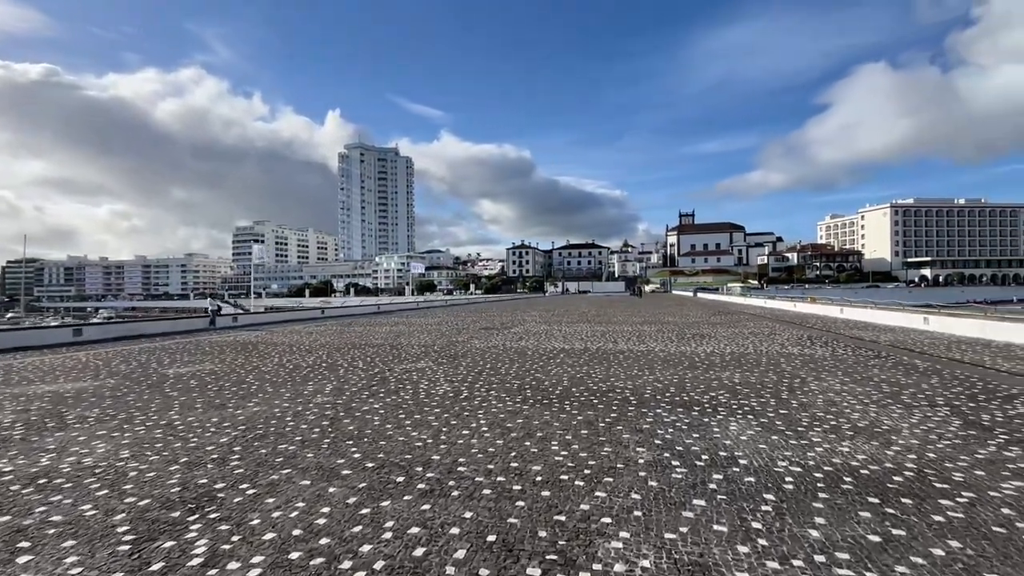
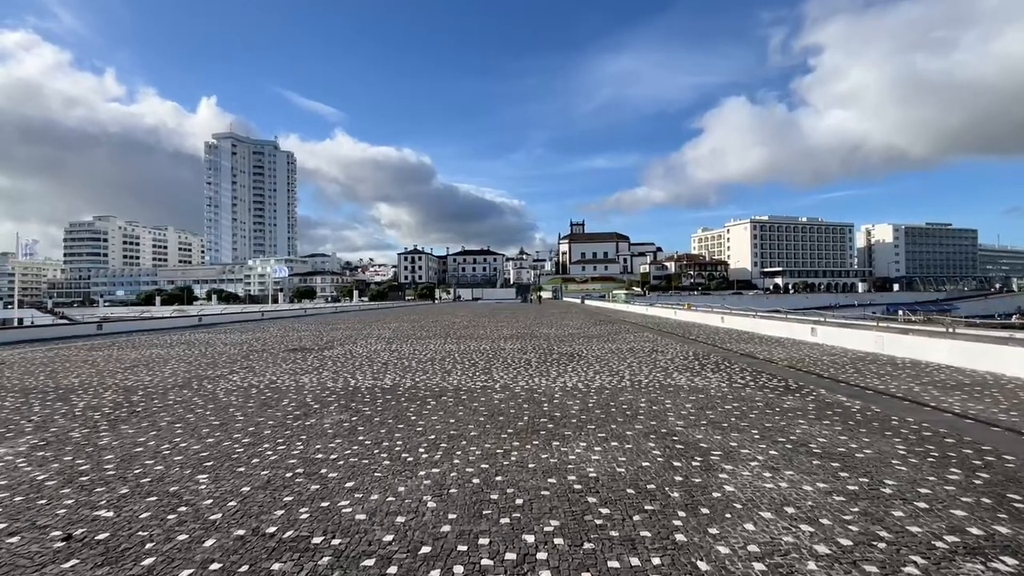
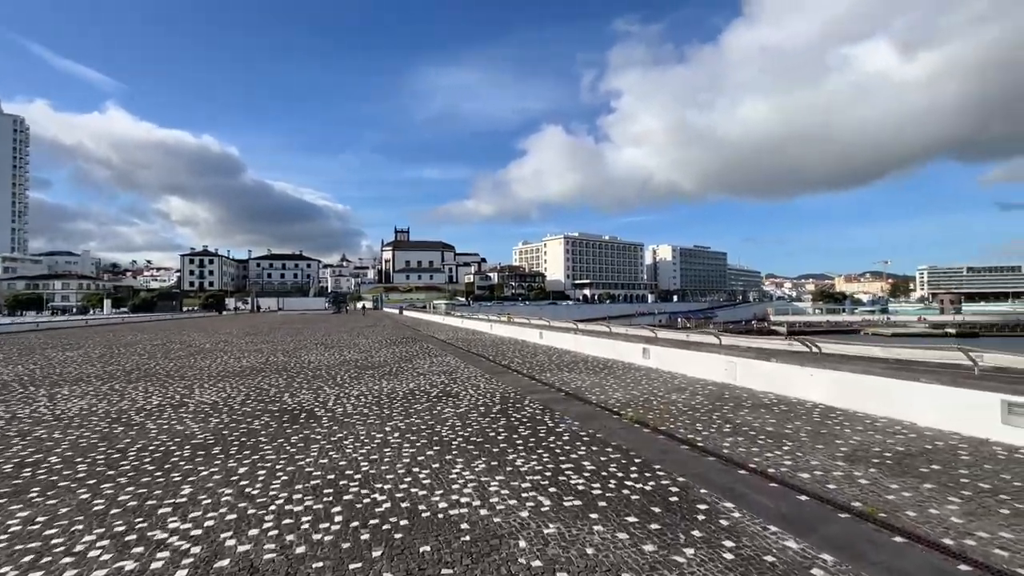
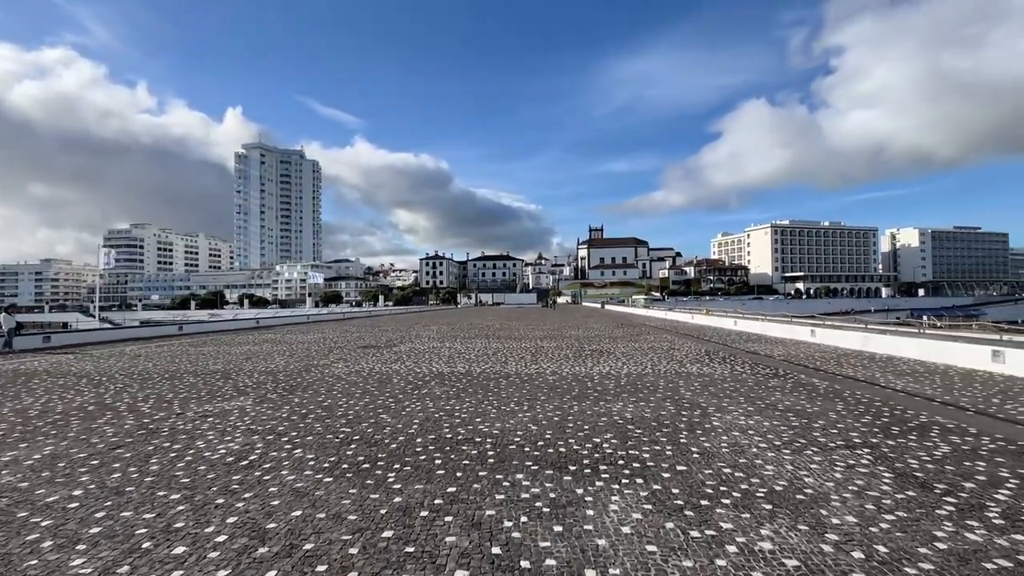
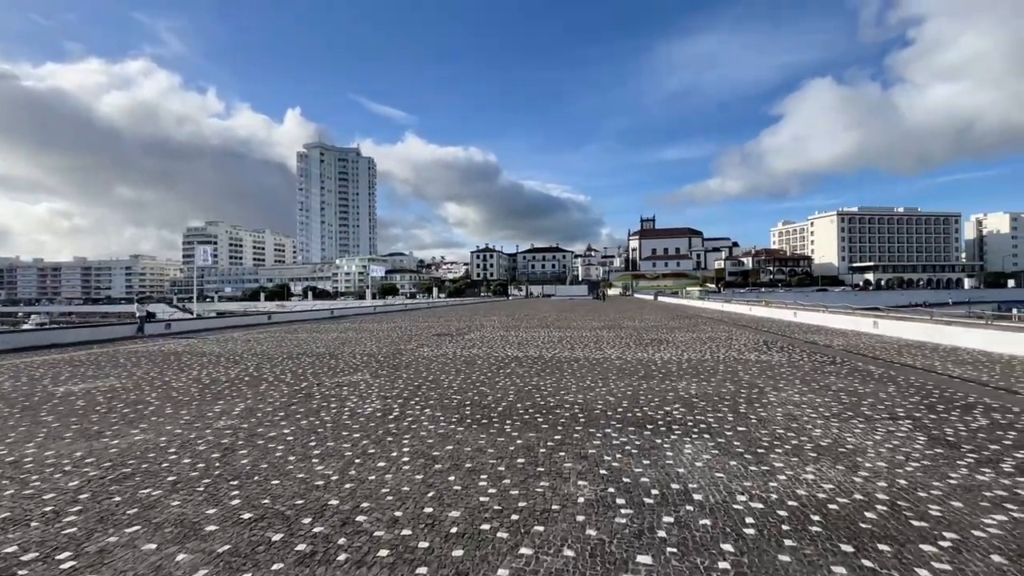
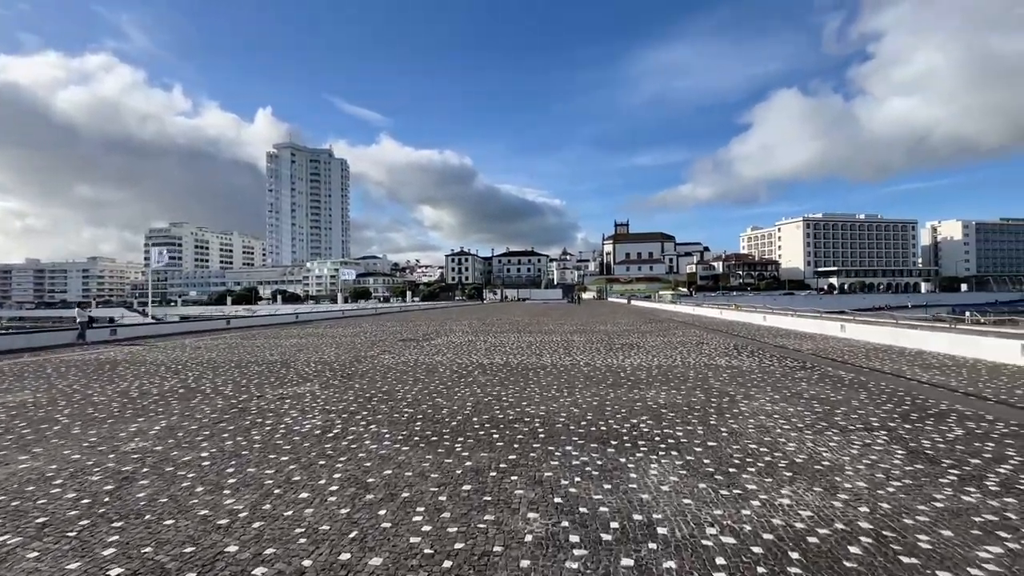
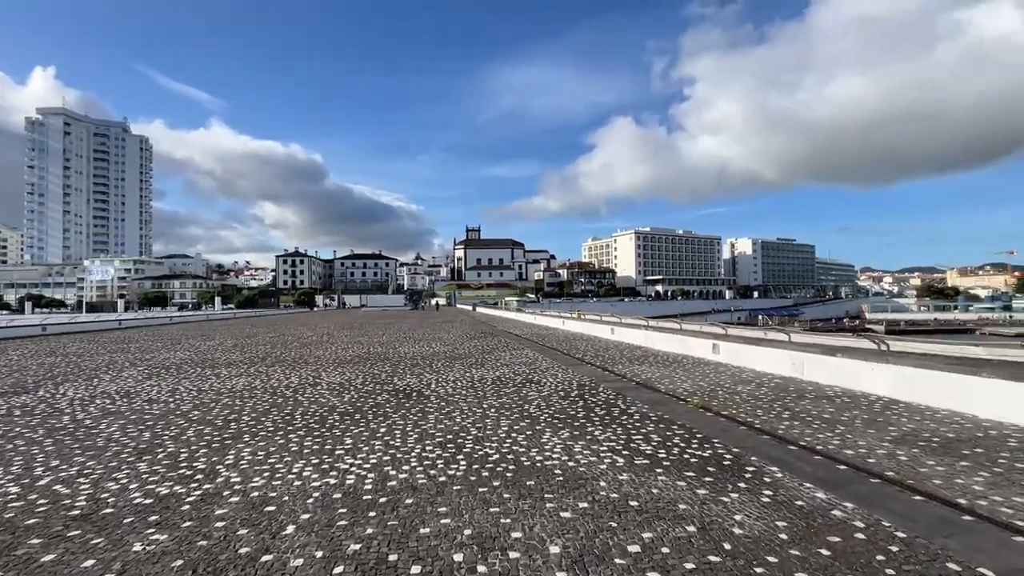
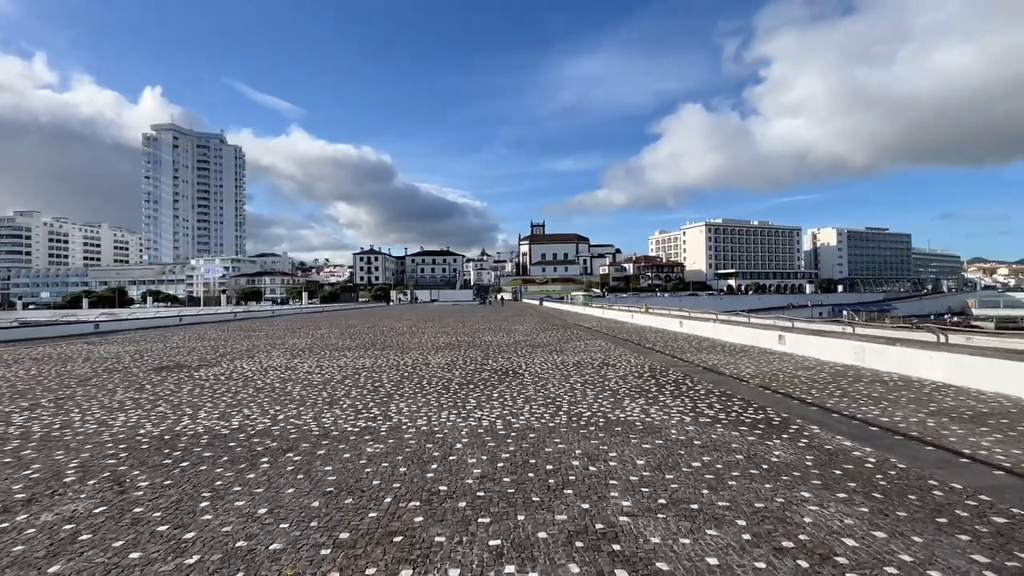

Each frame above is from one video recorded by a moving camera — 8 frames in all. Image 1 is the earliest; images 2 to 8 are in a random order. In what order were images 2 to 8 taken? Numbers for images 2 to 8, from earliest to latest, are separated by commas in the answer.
5, 6, 4, 2, 8, 7, 3
